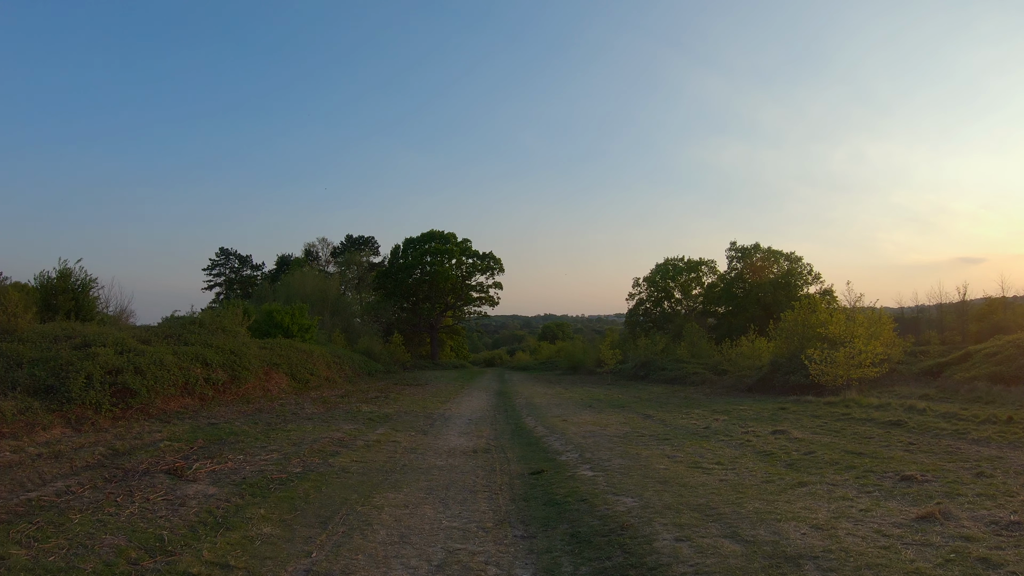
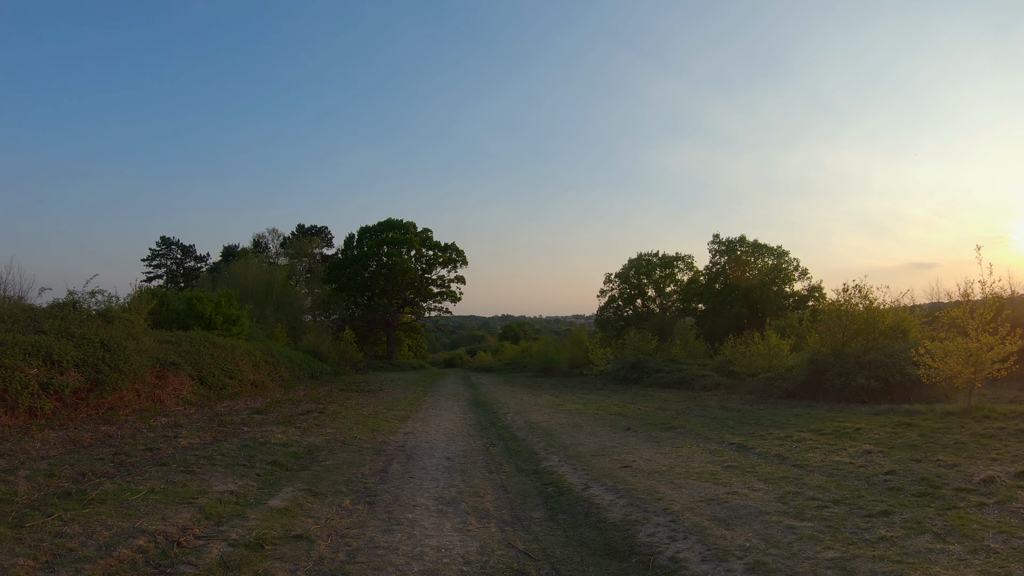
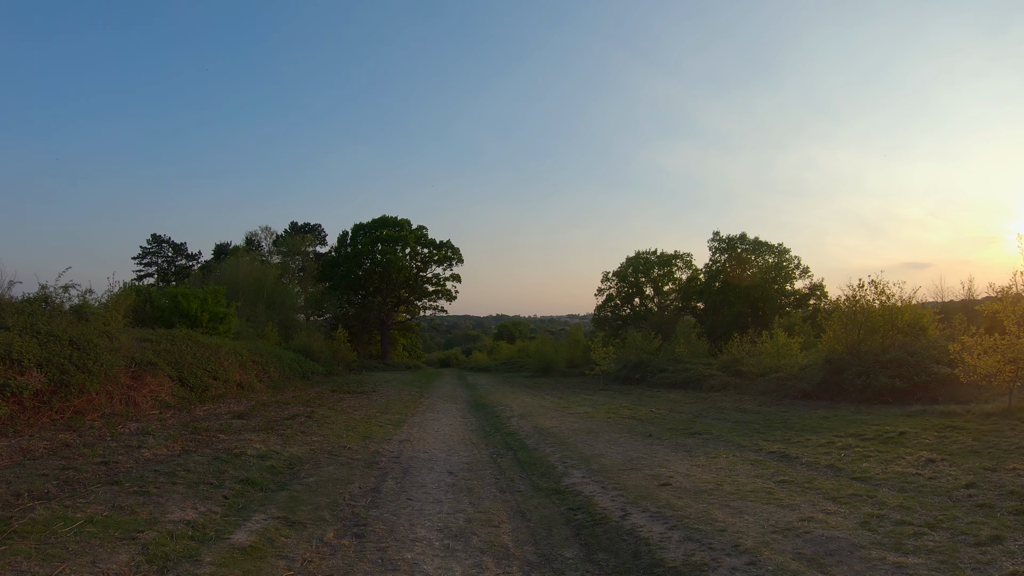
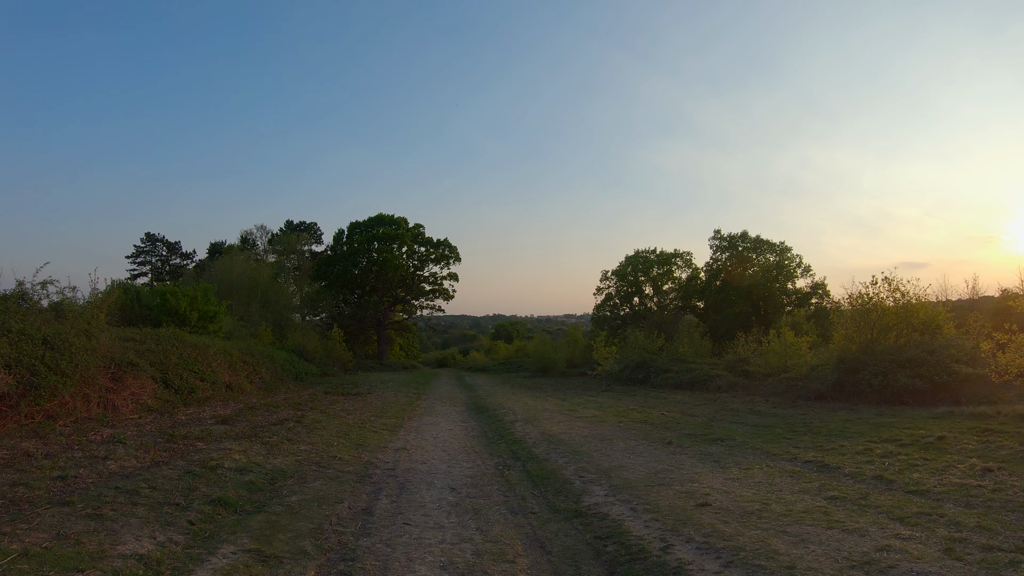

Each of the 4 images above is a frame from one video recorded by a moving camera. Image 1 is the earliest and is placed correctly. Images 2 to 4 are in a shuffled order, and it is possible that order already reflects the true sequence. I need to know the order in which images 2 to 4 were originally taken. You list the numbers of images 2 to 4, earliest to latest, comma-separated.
2, 3, 4
